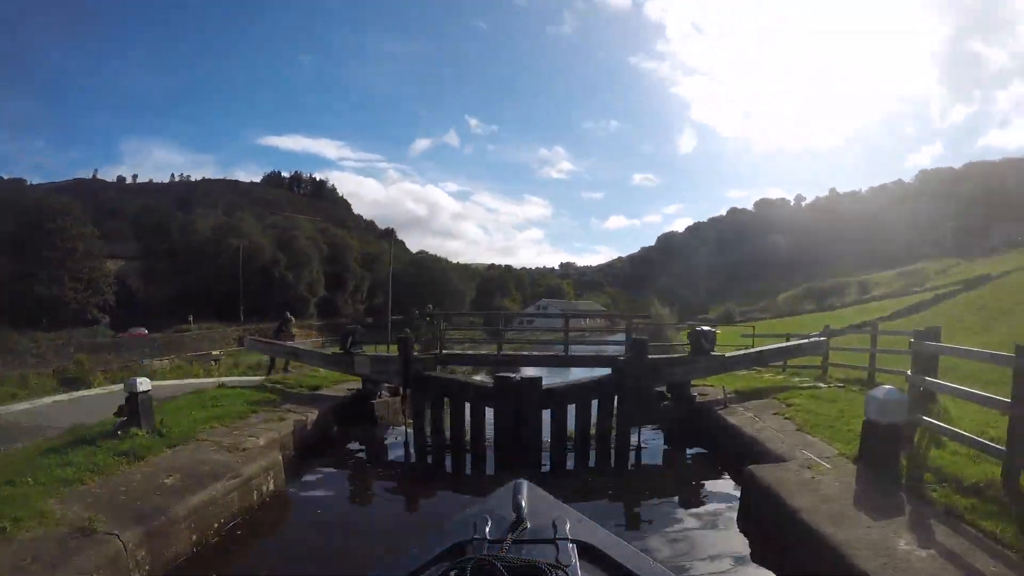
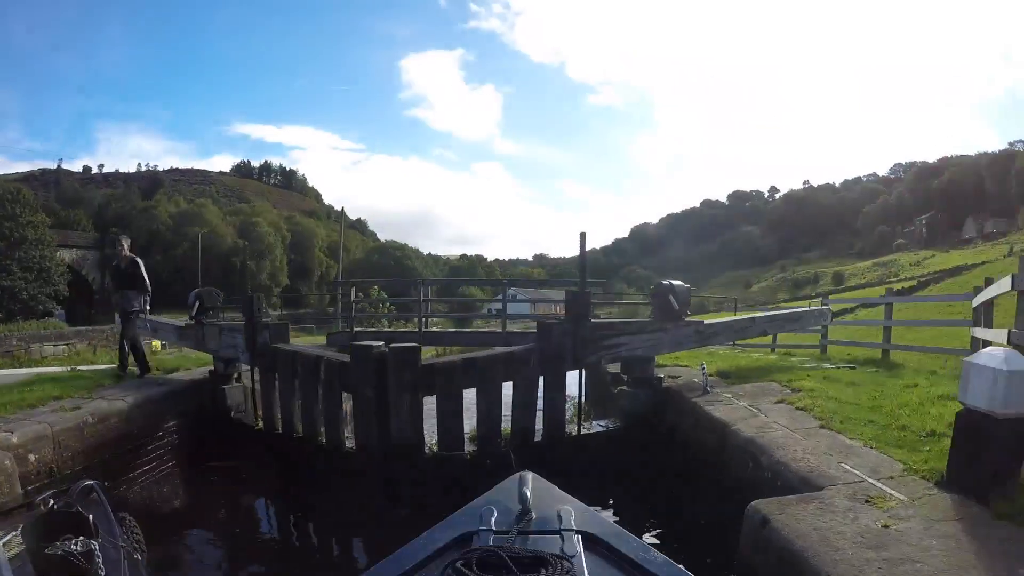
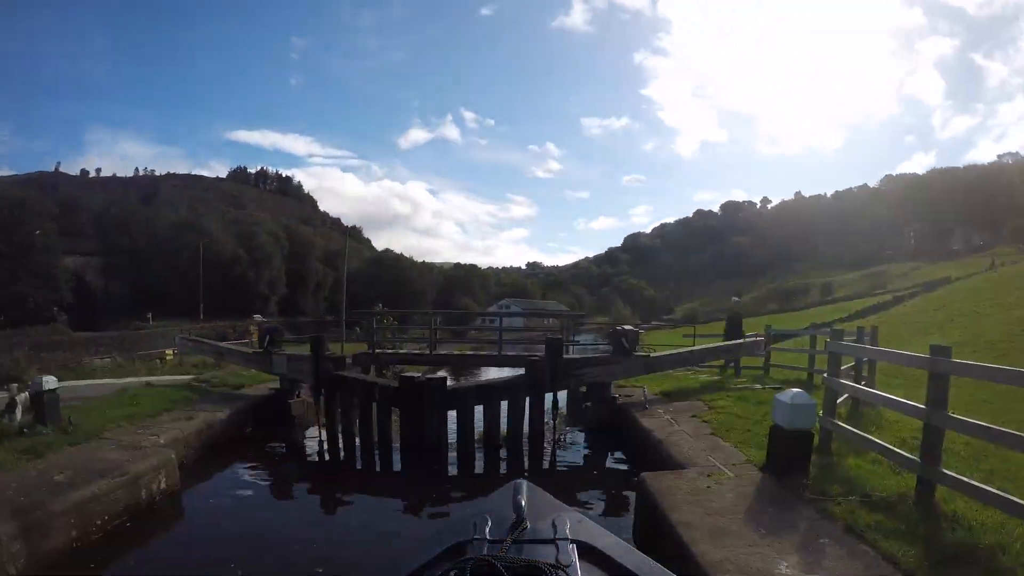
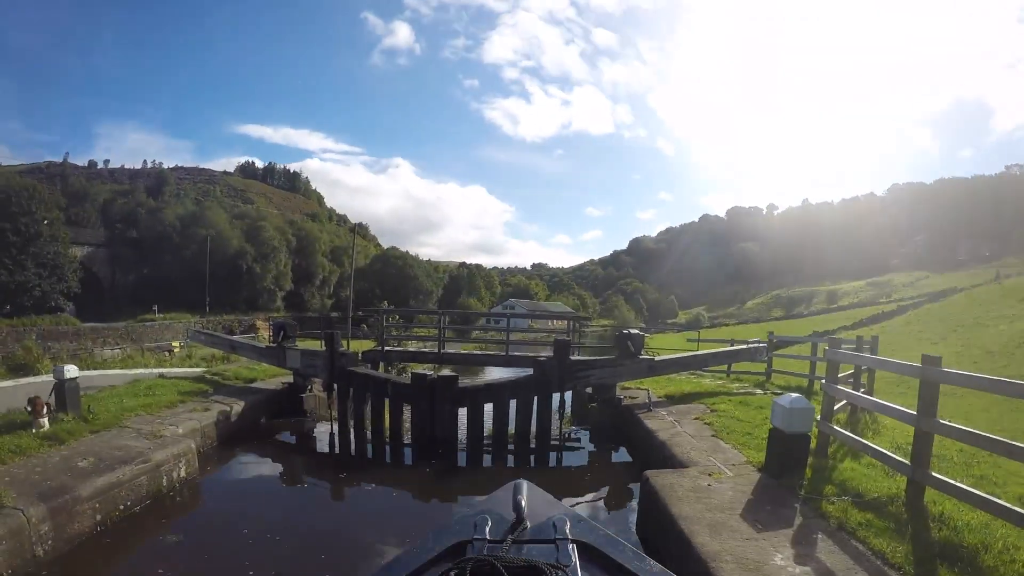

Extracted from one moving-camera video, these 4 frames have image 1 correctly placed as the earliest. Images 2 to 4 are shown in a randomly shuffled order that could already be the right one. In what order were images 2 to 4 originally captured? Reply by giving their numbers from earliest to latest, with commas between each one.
3, 4, 2
